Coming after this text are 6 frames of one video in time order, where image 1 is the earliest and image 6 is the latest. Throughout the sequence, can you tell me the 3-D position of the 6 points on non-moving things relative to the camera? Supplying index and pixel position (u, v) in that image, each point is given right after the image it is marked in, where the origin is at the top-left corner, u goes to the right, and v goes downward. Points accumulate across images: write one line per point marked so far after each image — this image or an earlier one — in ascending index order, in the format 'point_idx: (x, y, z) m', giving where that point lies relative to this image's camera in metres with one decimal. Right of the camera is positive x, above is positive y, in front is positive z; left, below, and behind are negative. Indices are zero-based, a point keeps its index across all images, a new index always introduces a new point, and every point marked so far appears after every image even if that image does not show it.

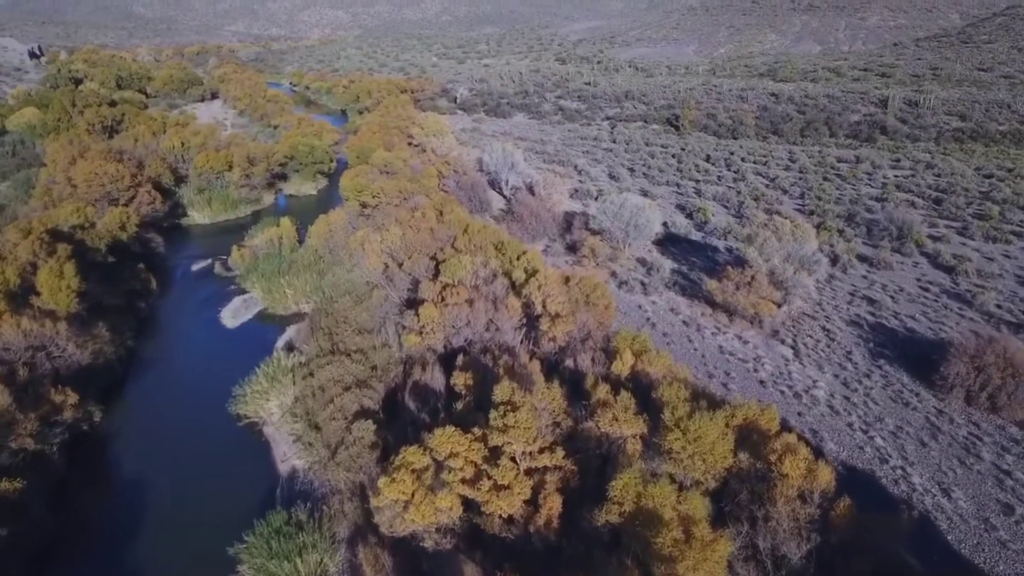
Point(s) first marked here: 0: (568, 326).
0: (+1.3, -0.9, +19.3) m
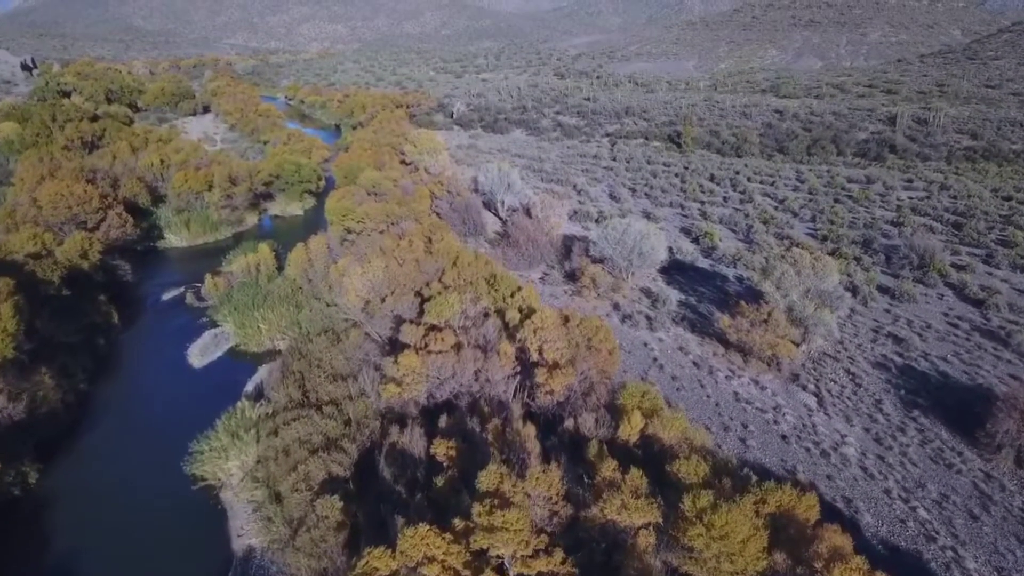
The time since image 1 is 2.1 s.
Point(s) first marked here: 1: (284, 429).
0: (+1.2, -1.9, +17.0) m
1: (-4.8, -3.0, +17.2) m
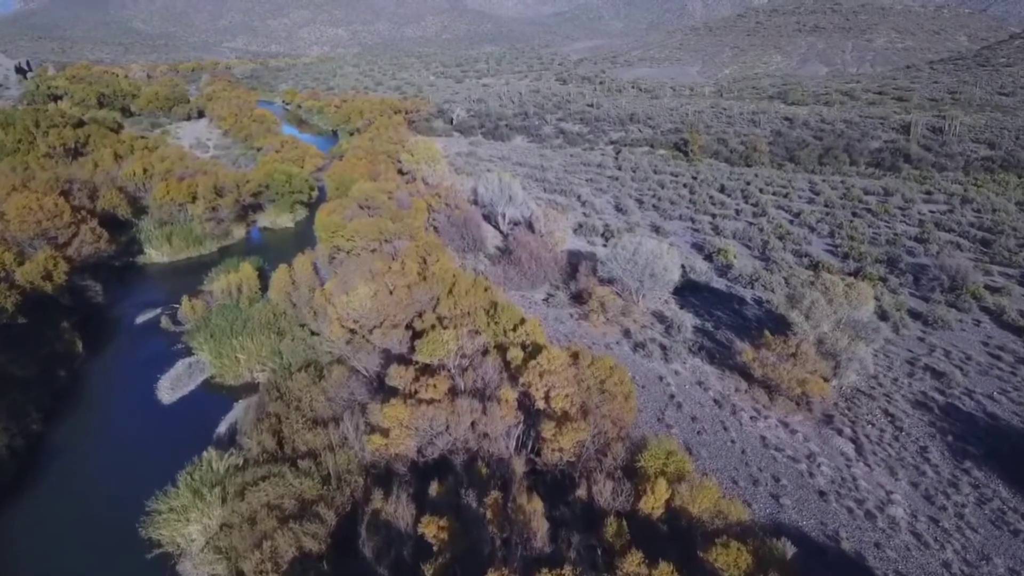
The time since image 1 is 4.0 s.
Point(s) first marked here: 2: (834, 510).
0: (+1.2, -2.7, +14.8) m
1: (-4.8, -3.7, +14.9) m
2: (+6.6, -4.5, +16.6) m
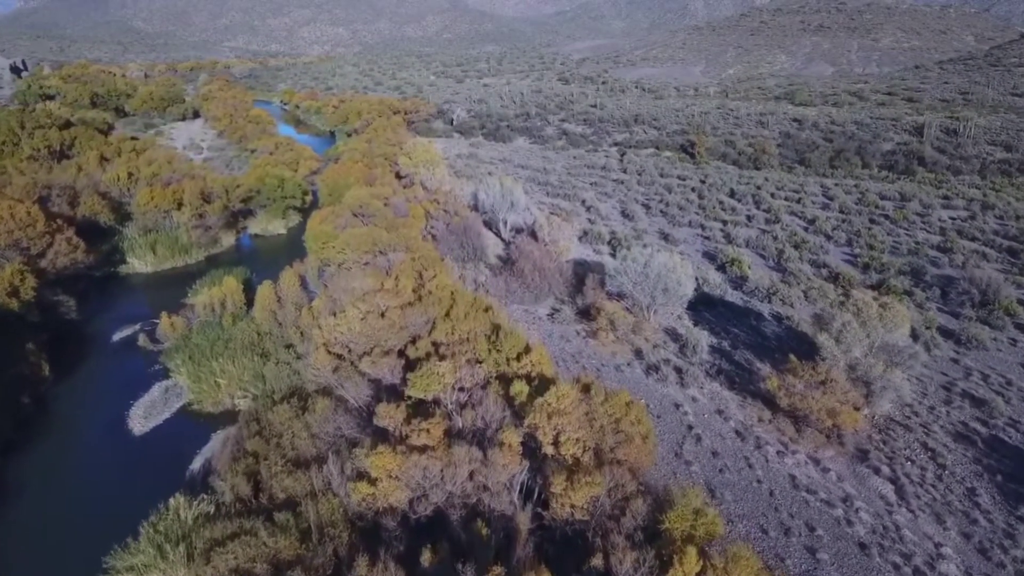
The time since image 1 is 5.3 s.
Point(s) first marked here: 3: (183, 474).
0: (+1.3, -3.2, +12.9) m
1: (-4.7, -4.2, +13.1) m
2: (+6.6, -5.1, +14.8) m
3: (-7.5, -4.3, +18.7) m
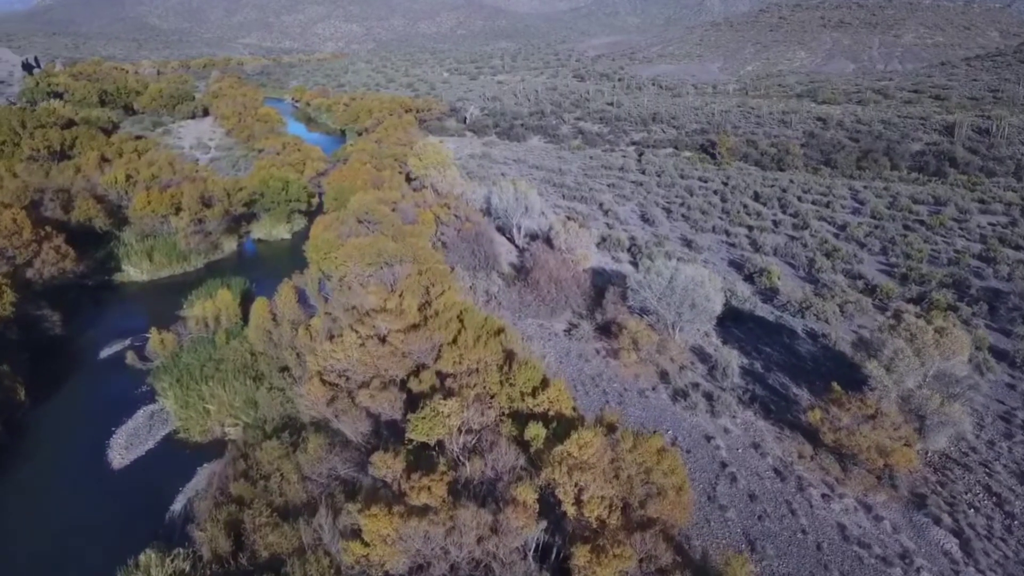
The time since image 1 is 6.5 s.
0: (+1.5, -3.7, +11.0) m
1: (-4.5, -4.7, +11.3) m
2: (+6.9, -5.6, +12.8) m
3: (-7.2, -4.7, +16.9) m
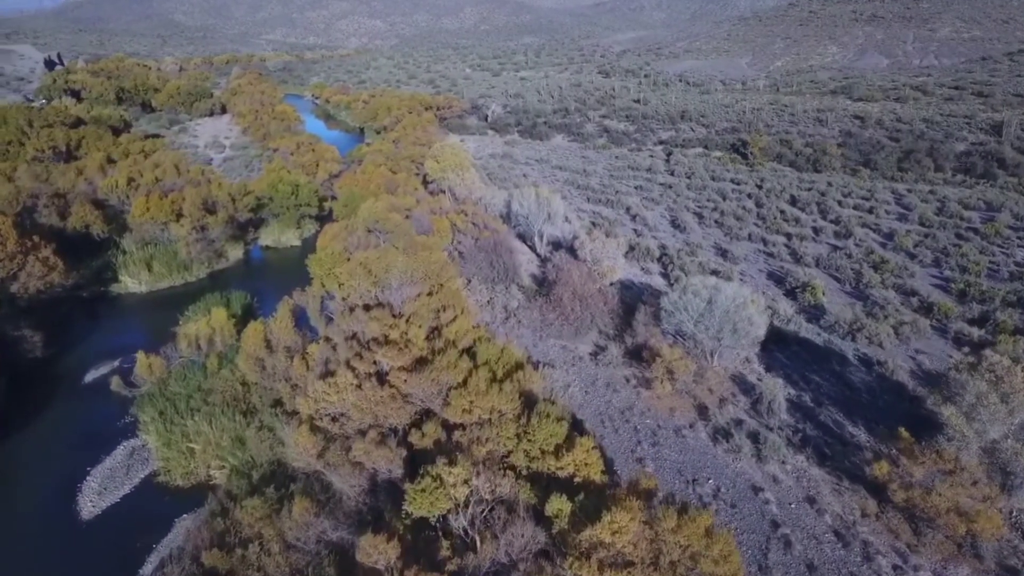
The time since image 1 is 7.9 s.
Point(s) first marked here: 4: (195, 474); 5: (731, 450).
0: (+1.6, -4.3, +8.7) m
1: (-4.3, -5.3, +9.2) m
2: (+7.1, -6.2, +10.4) m
3: (-6.9, -5.3, +14.9) m
4: (-6.8, -4.0, +17.6) m
5: (+4.9, -3.6, +18.3) m
